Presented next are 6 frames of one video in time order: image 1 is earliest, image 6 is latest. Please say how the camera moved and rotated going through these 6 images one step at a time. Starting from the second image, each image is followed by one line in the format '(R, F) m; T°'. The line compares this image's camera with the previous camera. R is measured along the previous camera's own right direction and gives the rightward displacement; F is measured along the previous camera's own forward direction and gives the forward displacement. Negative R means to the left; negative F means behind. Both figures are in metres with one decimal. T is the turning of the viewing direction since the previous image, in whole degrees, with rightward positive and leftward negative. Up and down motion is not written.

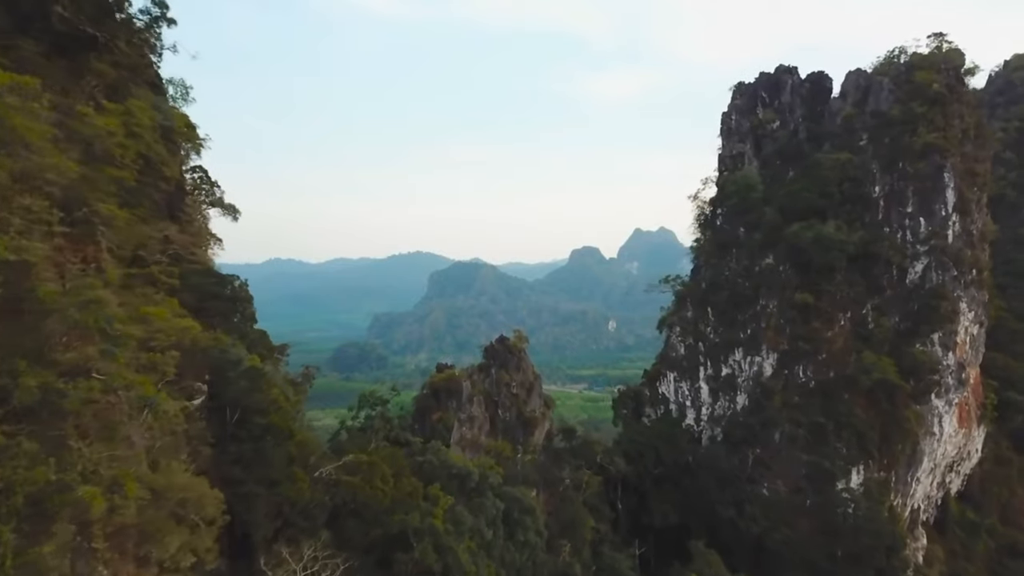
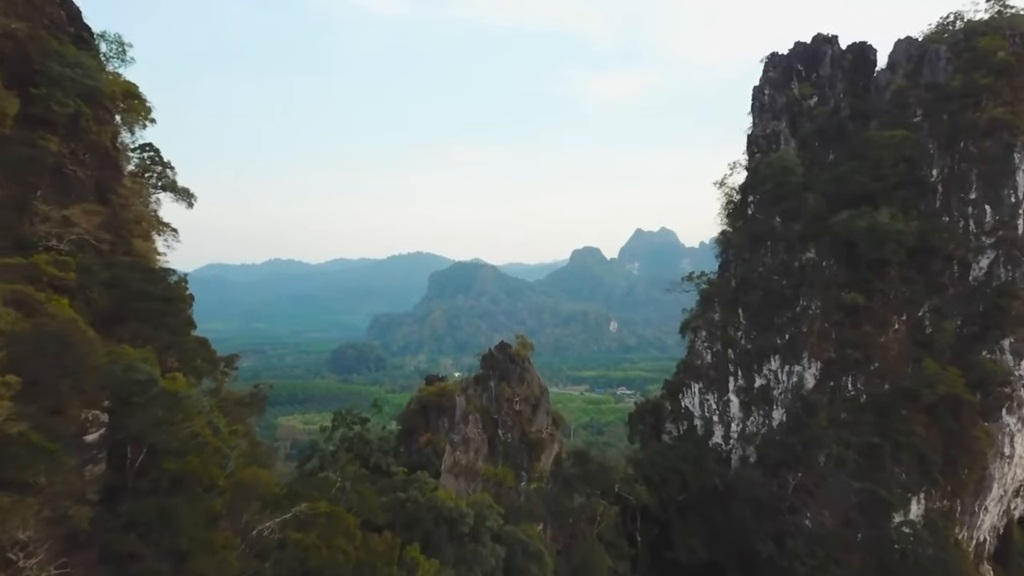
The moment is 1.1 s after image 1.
(0.0, +2.6) m; 0°
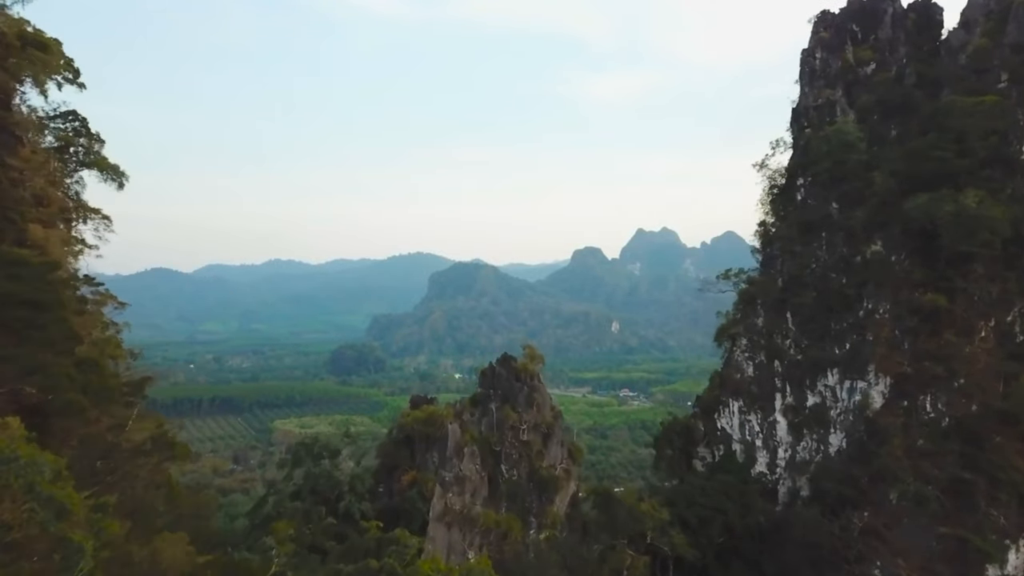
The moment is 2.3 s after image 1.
(-0.1, +2.9) m; 0°
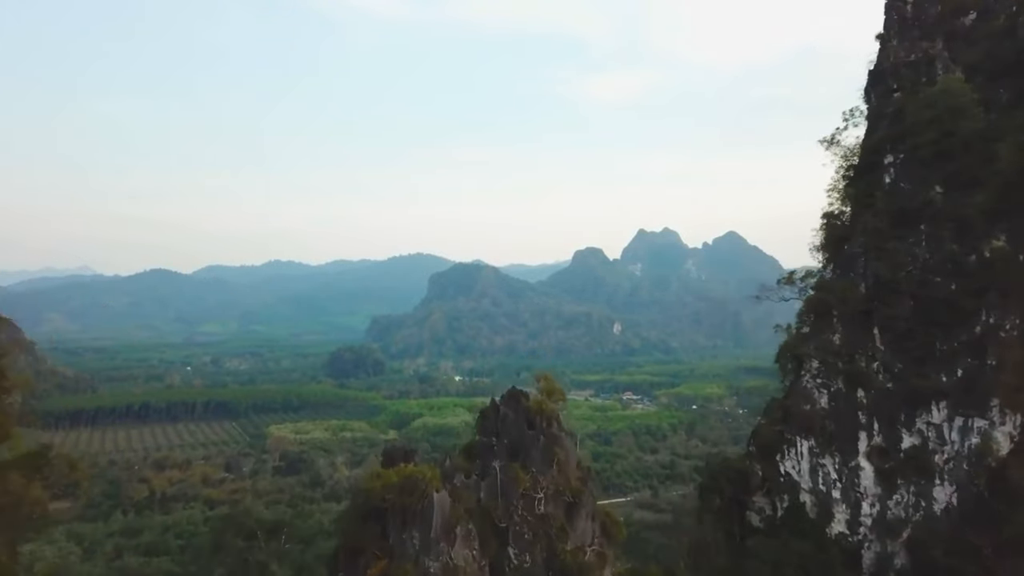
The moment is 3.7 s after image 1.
(-0.1, +3.4) m; 0°
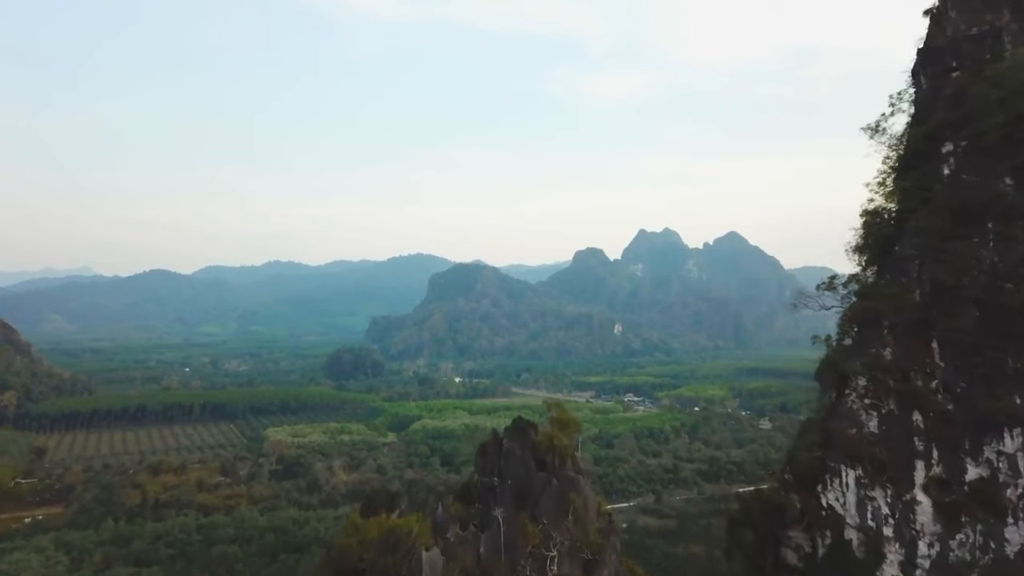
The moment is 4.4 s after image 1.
(-0.1, +1.5) m; 0°
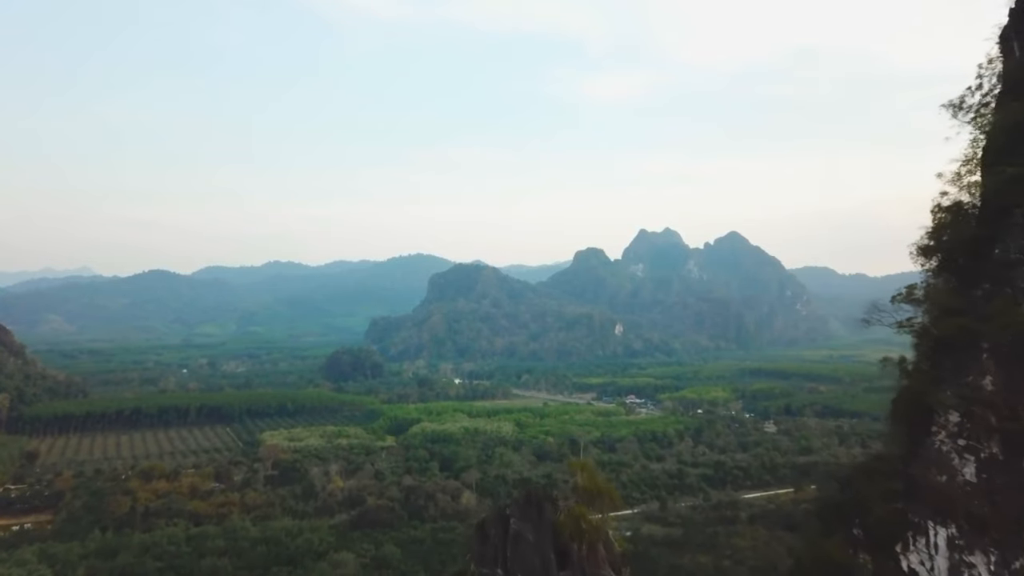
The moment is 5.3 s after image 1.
(-0.1, +2.1) m; 0°
